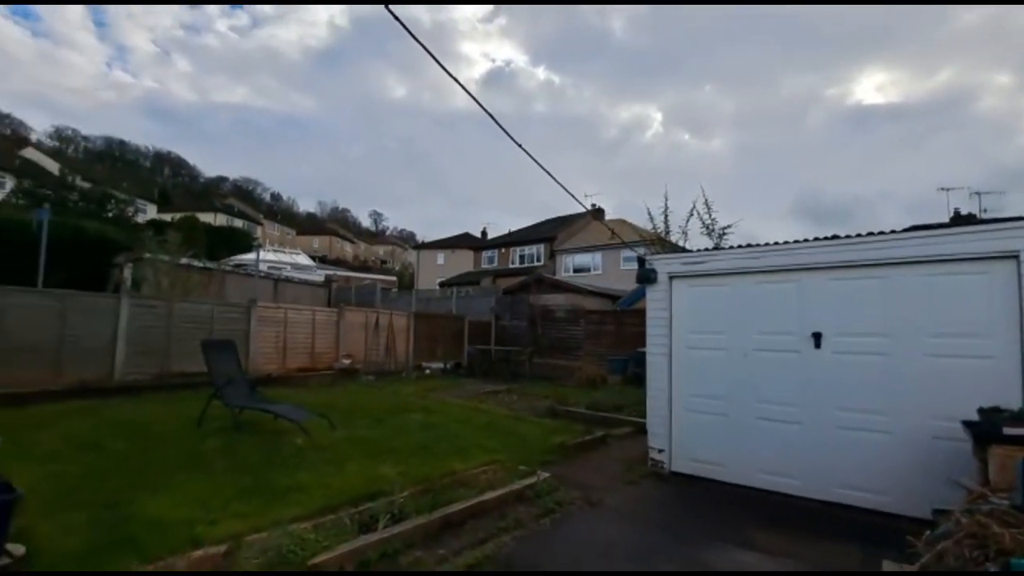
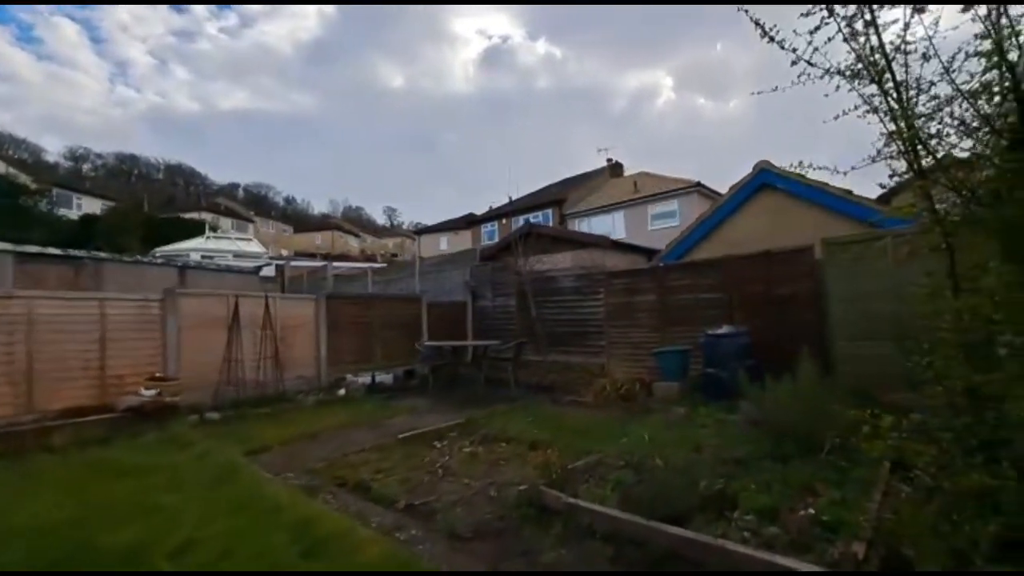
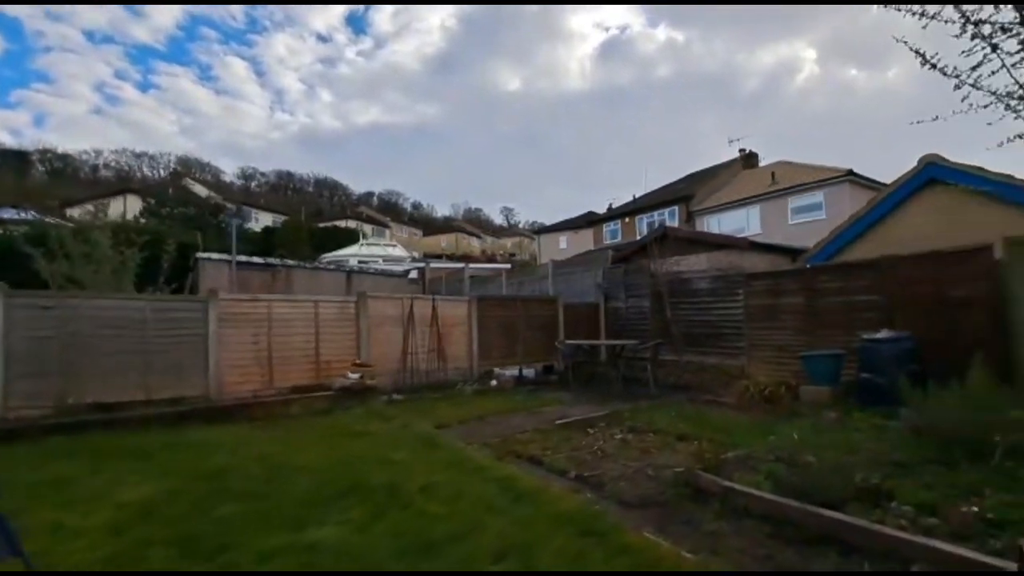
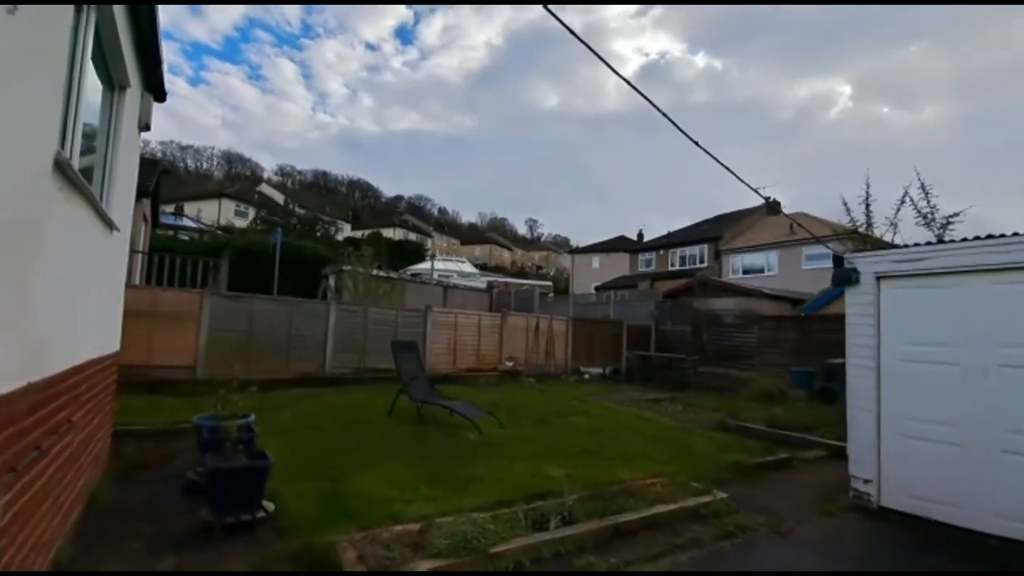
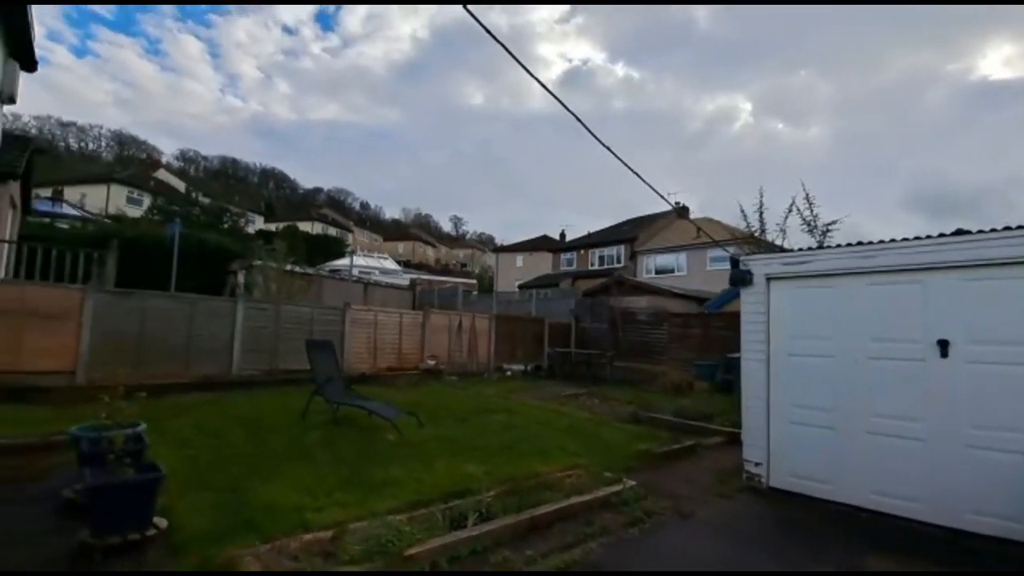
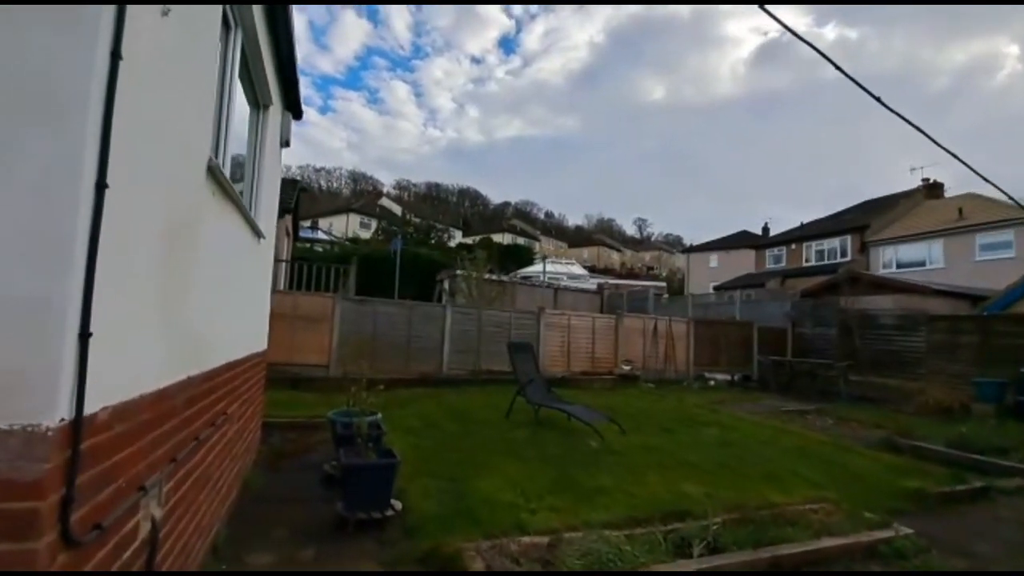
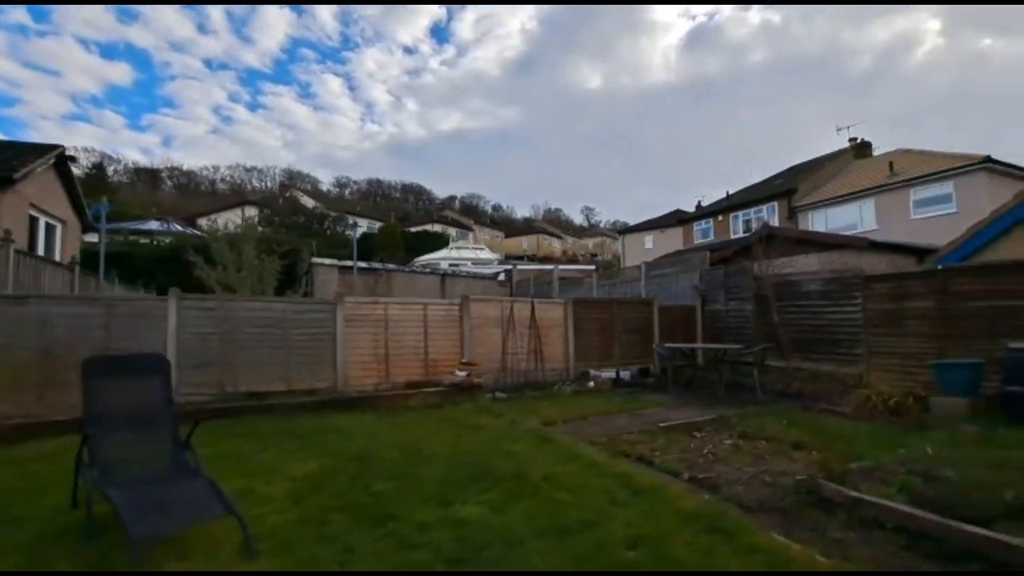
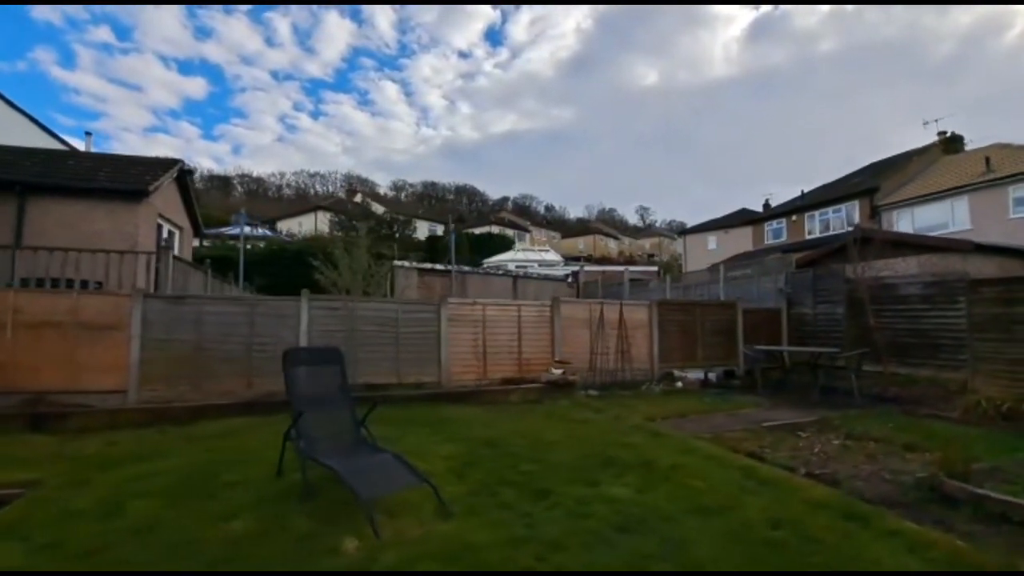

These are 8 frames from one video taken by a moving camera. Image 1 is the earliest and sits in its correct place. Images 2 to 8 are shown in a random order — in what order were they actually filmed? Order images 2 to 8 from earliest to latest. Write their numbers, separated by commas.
5, 4, 6, 8, 7, 3, 2
